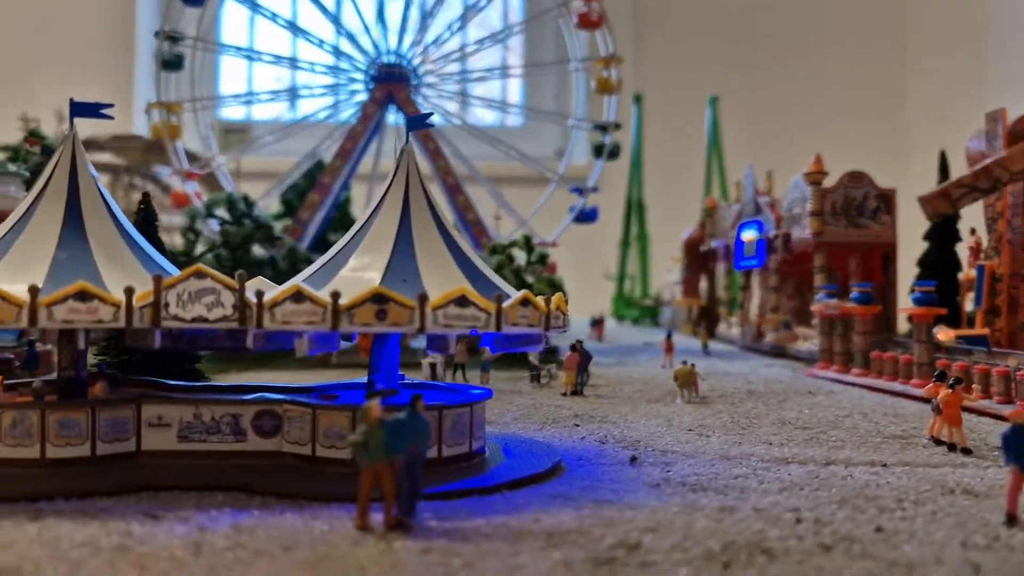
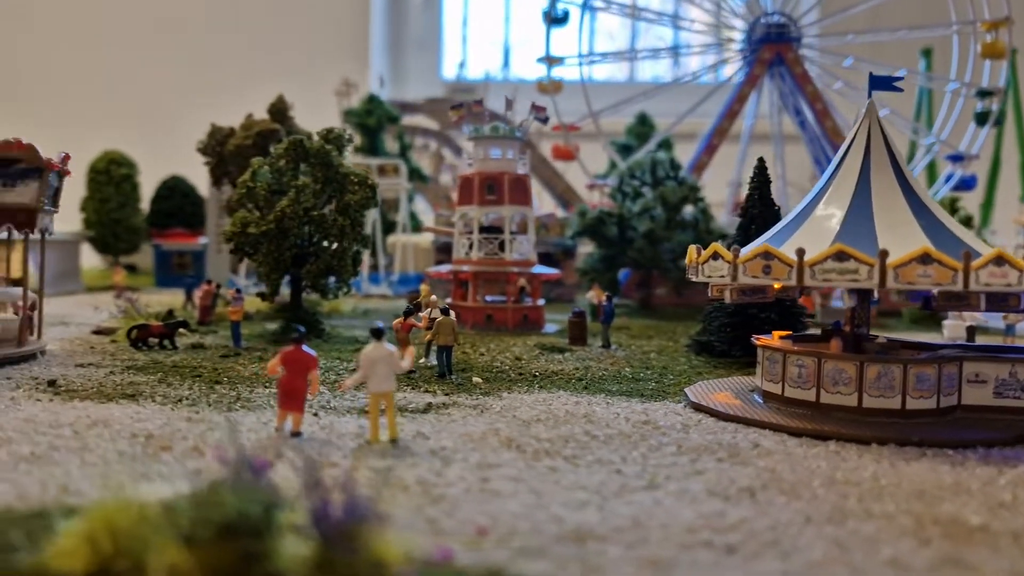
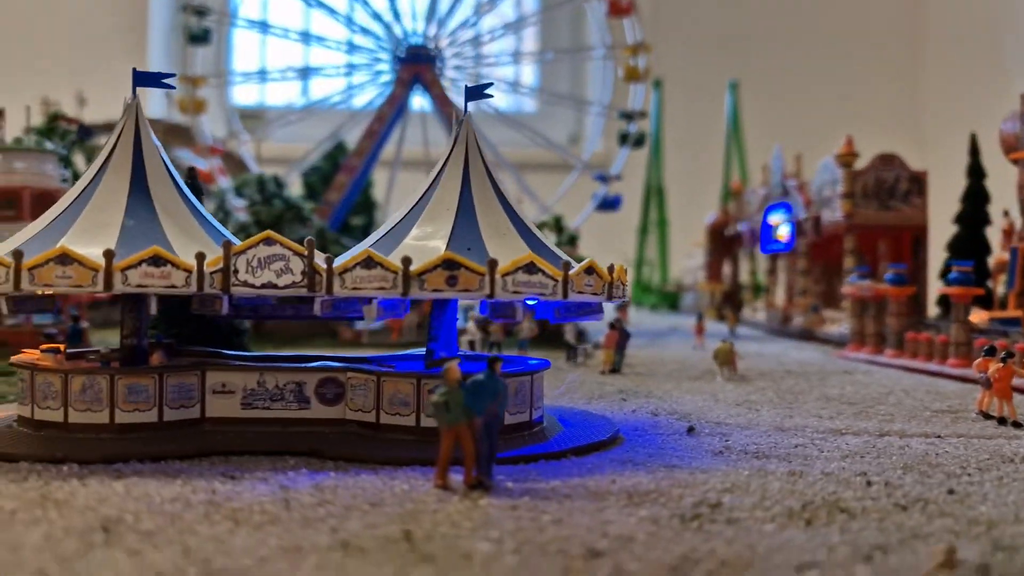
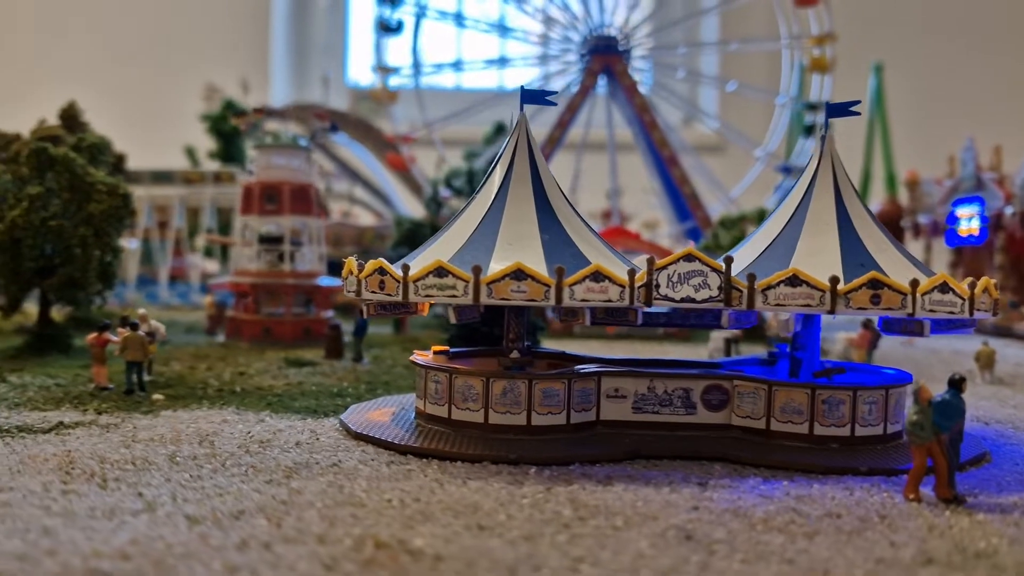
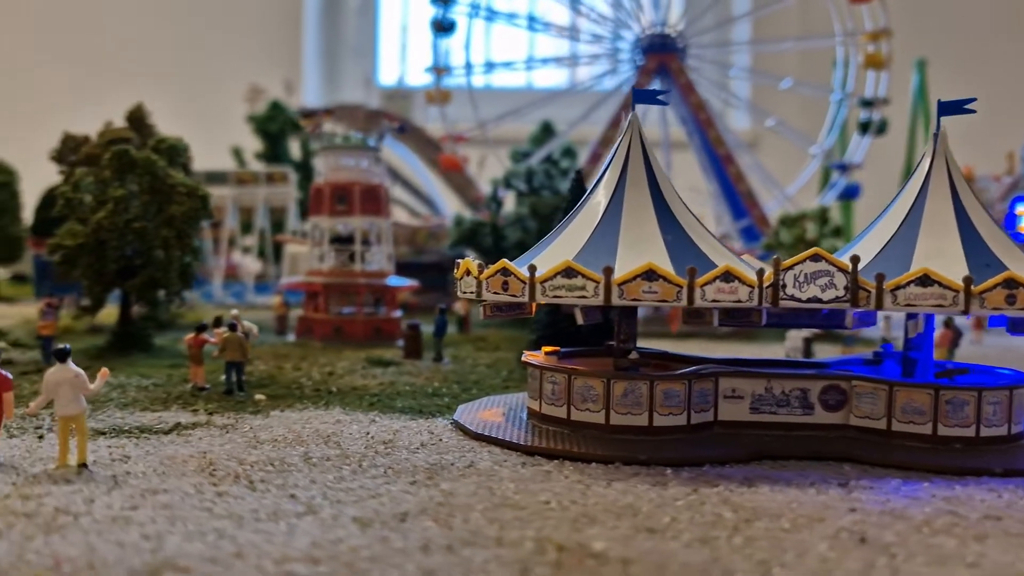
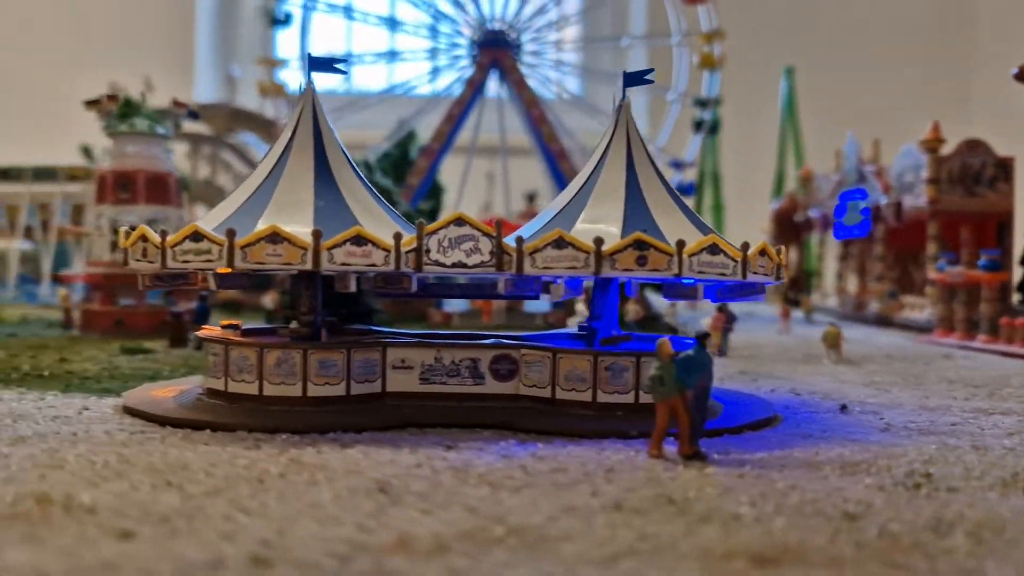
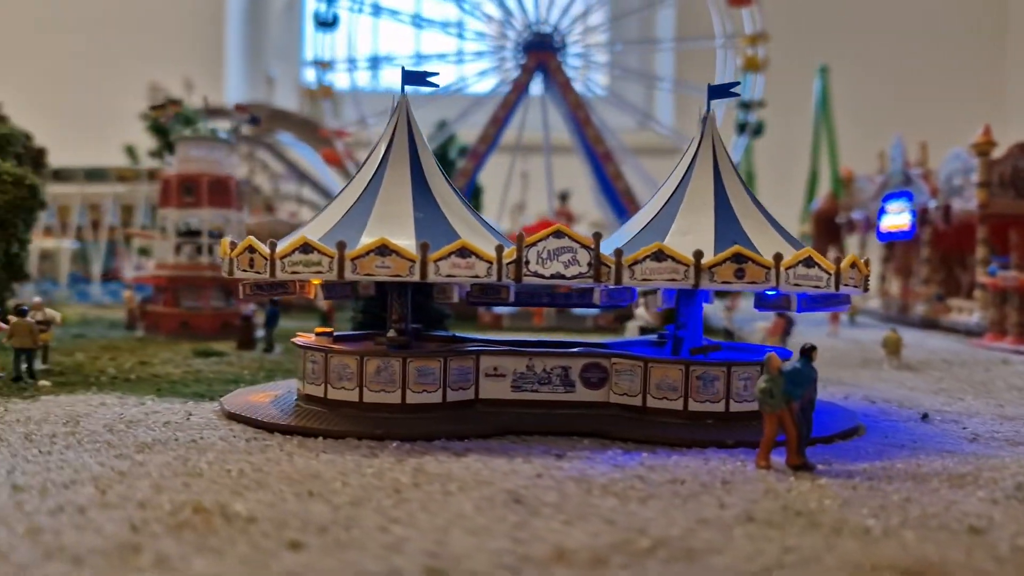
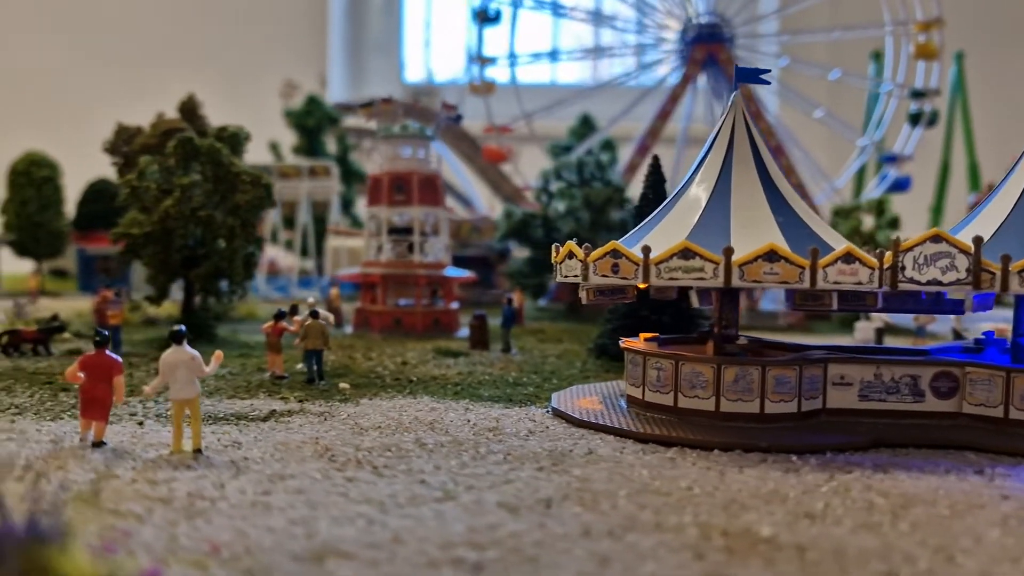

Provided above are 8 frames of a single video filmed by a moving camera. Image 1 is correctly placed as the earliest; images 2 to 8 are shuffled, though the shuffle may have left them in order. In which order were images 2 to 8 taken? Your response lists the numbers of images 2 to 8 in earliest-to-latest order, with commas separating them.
3, 6, 7, 4, 5, 8, 2
